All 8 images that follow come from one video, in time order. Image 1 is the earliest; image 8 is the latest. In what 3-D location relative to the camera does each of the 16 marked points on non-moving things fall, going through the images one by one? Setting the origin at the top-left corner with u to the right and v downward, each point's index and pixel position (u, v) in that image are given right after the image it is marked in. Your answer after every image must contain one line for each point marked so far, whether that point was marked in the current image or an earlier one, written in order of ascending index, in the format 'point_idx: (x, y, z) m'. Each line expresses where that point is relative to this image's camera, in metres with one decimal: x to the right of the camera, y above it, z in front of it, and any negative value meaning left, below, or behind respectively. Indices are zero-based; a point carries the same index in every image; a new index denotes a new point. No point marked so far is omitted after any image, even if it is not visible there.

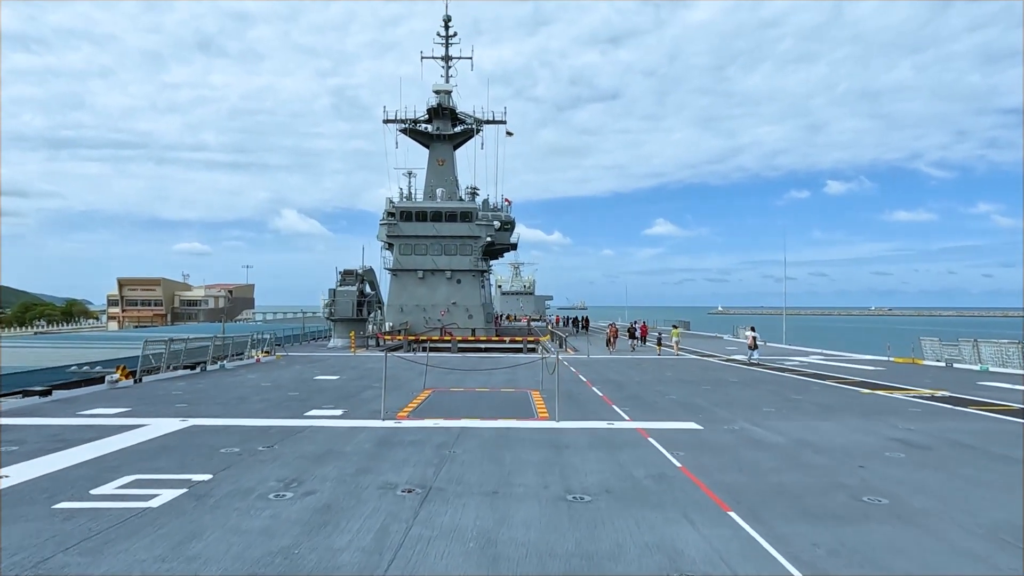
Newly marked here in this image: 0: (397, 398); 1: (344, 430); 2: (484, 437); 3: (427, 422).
0: (-2.2, -2.2, +12.9) m
1: (-2.3, -2.0, +9.1) m
2: (-0.4, -1.9, +8.6) m
3: (-1.3, -2.0, +9.8) m
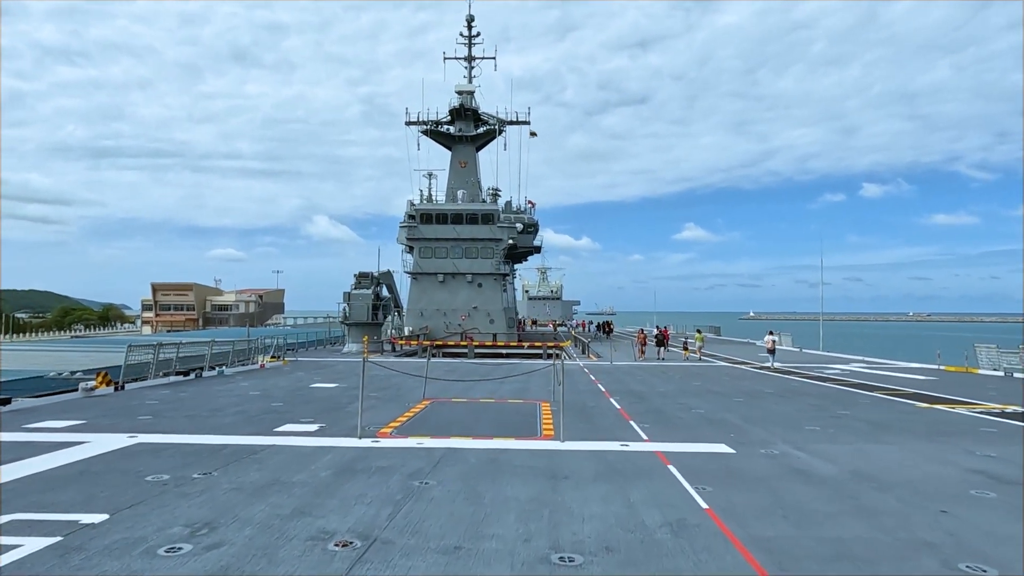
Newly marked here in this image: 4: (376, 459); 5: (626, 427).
0: (-2.1, -2.2, +11.6) m
1: (-2.4, -1.9, +7.8) m
2: (-0.5, -1.9, +7.2) m
3: (-1.3, -2.0, +8.4) m
4: (-1.5, -1.9, +7.3) m
5: (+1.7, -2.1, +9.9) m
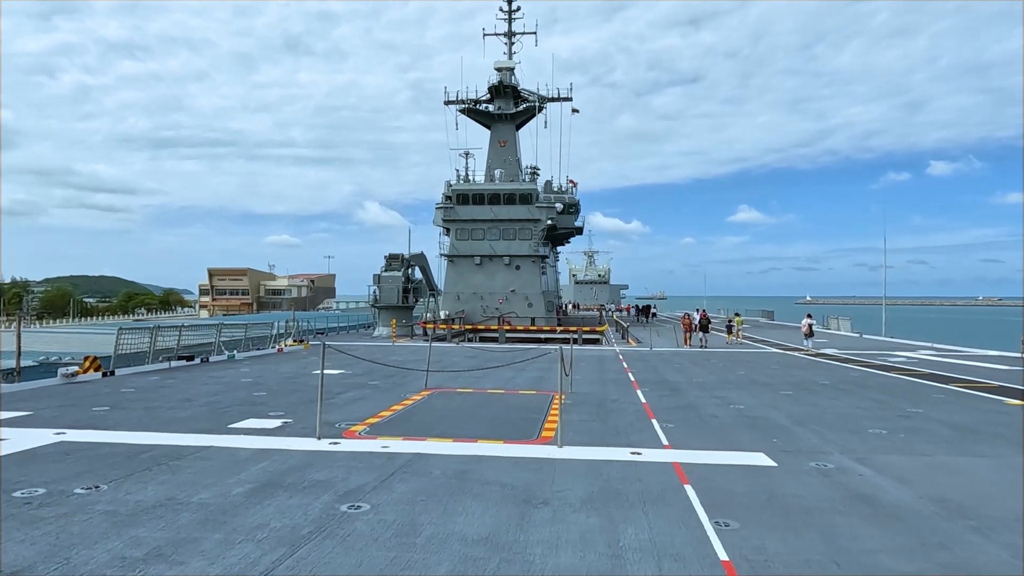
0: (-2.0, -1.8, +10.2) m
1: (-2.6, -1.6, +6.4) m
2: (-0.7, -1.6, +5.7) m
3: (-1.5, -1.7, +7.0) m
4: (-1.7, -1.6, +5.8) m
5: (+1.6, -1.7, +8.2) m
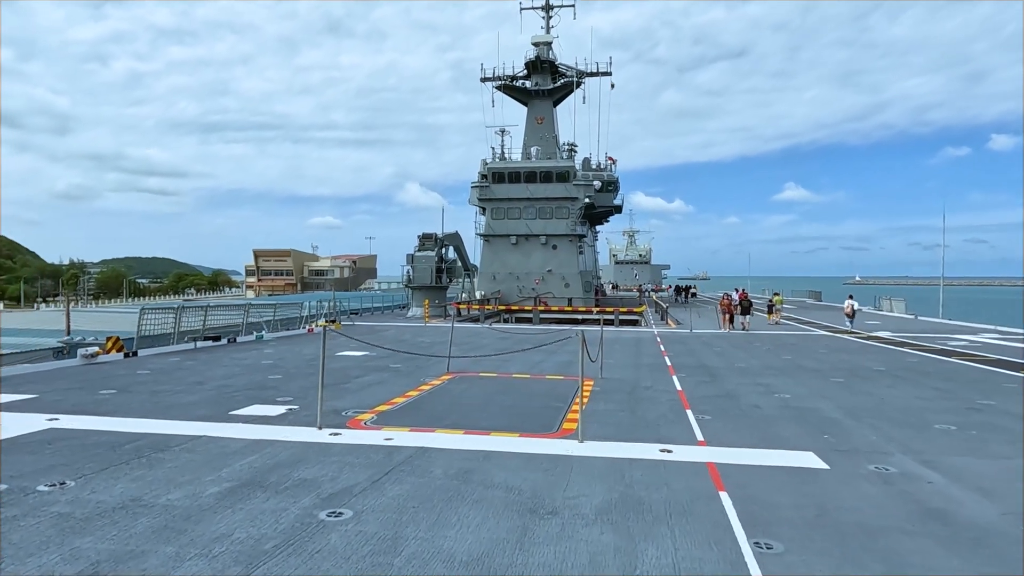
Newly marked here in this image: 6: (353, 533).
0: (-1.7, -1.5, +9.6) m
1: (-2.5, -1.4, +5.9) m
2: (-0.6, -1.4, +5.1) m
3: (-1.3, -1.4, +6.4) m
4: (-1.7, -1.4, +5.3) m
5: (+1.9, -1.5, +7.5) m
6: (-0.9, -1.4, +3.9) m
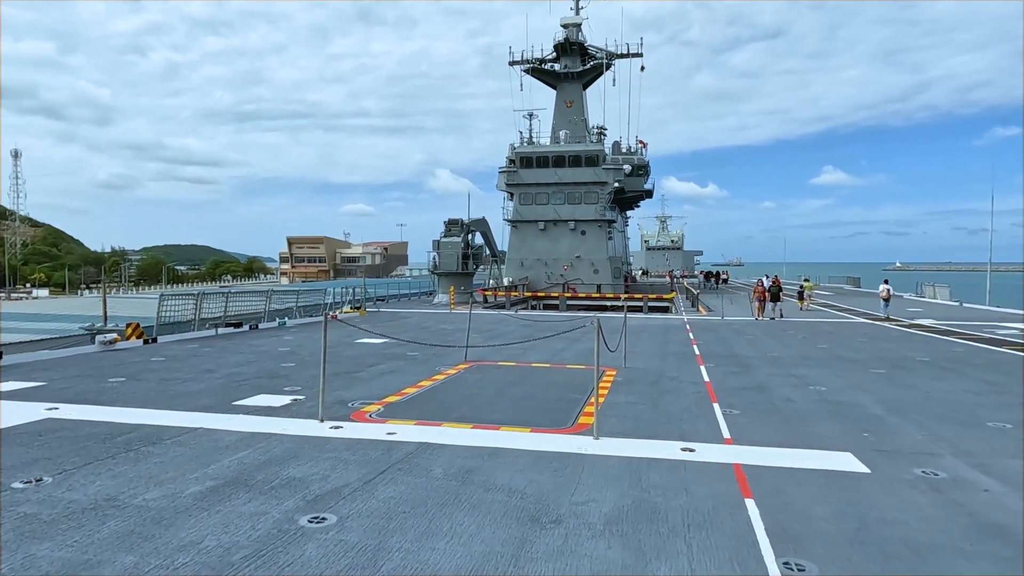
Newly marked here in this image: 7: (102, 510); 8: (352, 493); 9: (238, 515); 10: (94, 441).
0: (-1.4, -1.3, +9.3) m
1: (-2.4, -1.3, +5.6) m
2: (-0.6, -1.3, +4.7) m
3: (-1.2, -1.3, +6.1) m
4: (-1.6, -1.3, +4.9) m
5: (+2.0, -1.3, +7.0) m
6: (-1.0, -1.4, +3.5) m
7: (-2.5, -1.3, +4.0) m
8: (-1.0, -1.3, +4.3) m
9: (-1.6, -1.3, +3.9) m
10: (-3.5, -1.3, +5.6) m
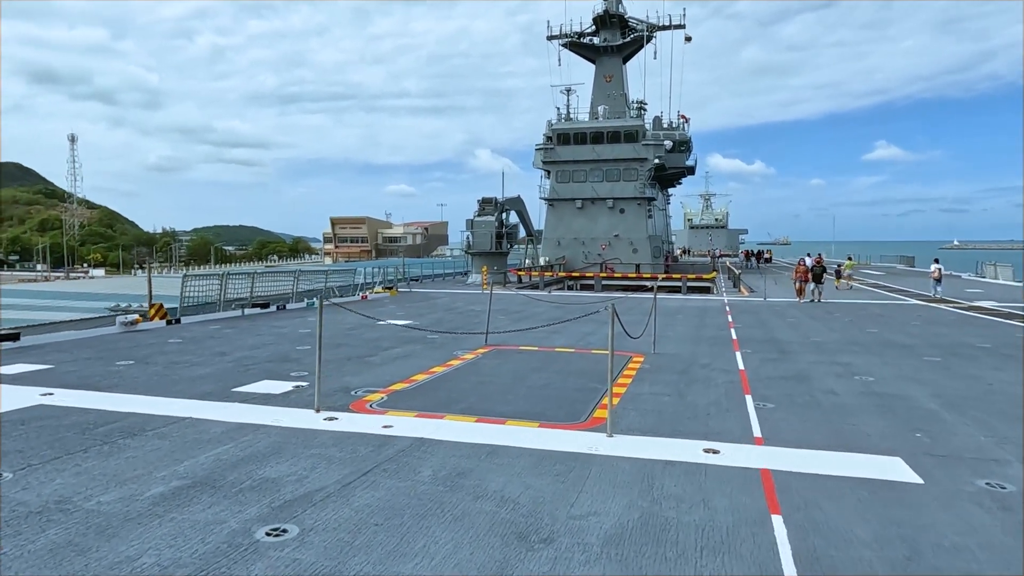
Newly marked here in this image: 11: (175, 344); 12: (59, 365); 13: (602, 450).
0: (-1.2, -1.0, +8.9) m
1: (-2.4, -1.2, +5.3) m
2: (-0.6, -1.2, +4.3) m
3: (-1.1, -1.1, +5.6) m
4: (-1.6, -1.2, +4.5) m
5: (+2.1, -1.1, +6.3) m
6: (-1.1, -1.3, +3.1) m
7: (-2.5, -1.2, +3.6) m
8: (-1.1, -1.2, +3.9) m
9: (-1.7, -1.2, +3.5) m
10: (-3.5, -1.1, +5.3) m
11: (-5.3, -0.9, +10.3) m
12: (-5.6, -1.0, +8.3) m
13: (+0.7, -1.2, +4.9) m
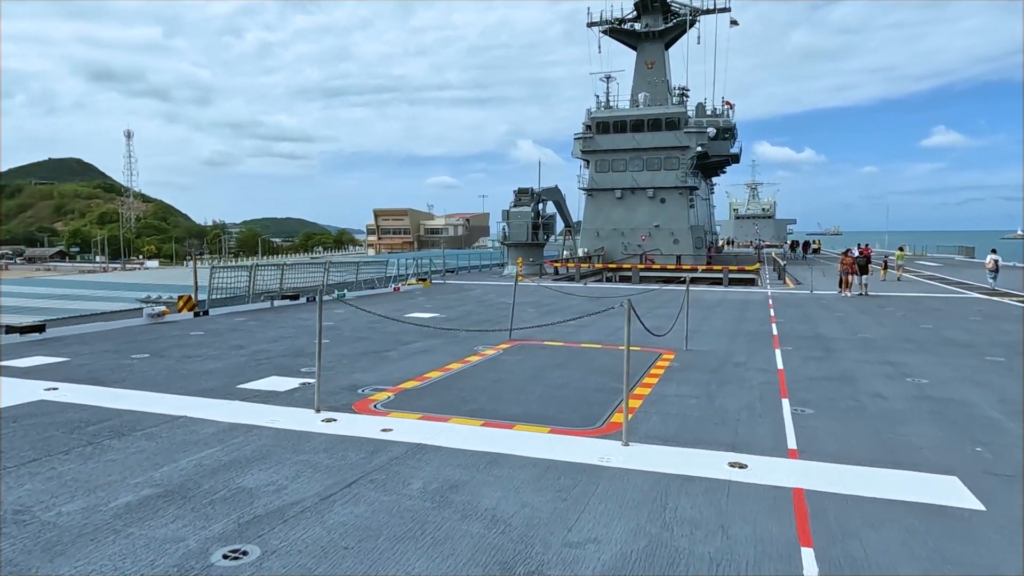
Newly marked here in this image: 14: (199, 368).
0: (-0.9, -0.9, +8.5) m
1: (-2.3, -1.1, +5.0) m
2: (-0.6, -1.2, +3.9) m
3: (-1.1, -1.1, +5.3) m
4: (-1.6, -1.1, +4.2) m
5: (+2.2, -1.1, +5.8) m
6: (-1.1, -1.3, +2.7) m
7: (-2.6, -1.2, +3.4) m
8: (-1.1, -1.2, +3.5) m
9: (-1.8, -1.2, +3.2) m
10: (-3.4, -1.1, +5.1) m
11: (-4.9, -0.8, +10.2) m
12: (-5.4, -0.9, +8.2) m
13: (+0.7, -1.2, +4.5) m
14: (-3.7, -0.9, +7.7) m
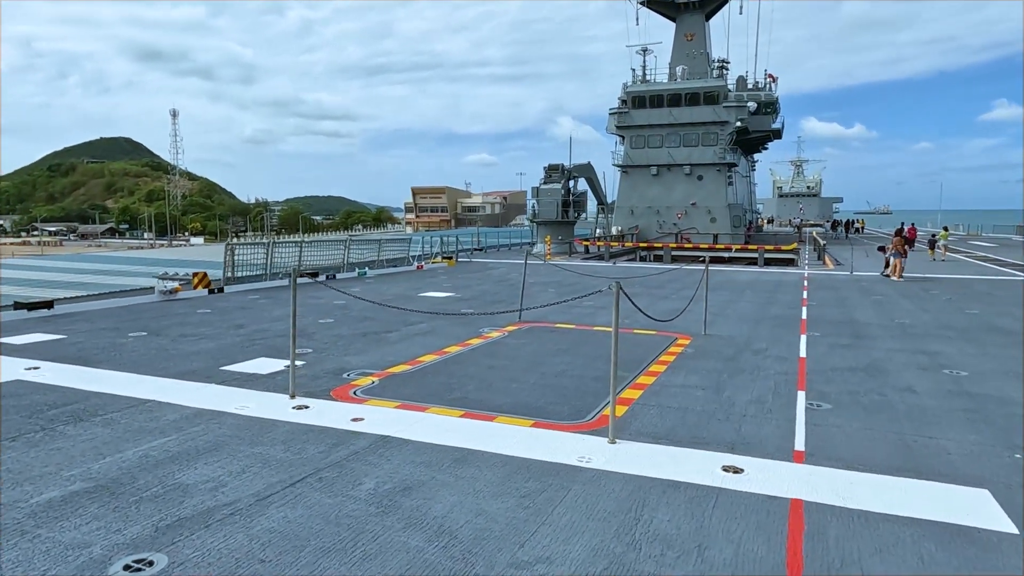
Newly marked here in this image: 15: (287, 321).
0: (-0.9, -0.6, +8.2) m
1: (-2.5, -1.0, +4.7) m
2: (-0.9, -1.1, +3.5) m
3: (-1.2, -0.9, +4.9) m
4: (-1.8, -1.0, +3.9) m
5: (+2.1, -0.9, +5.2) m
6: (-1.4, -1.2, +2.4) m
7: (-2.8, -1.1, +3.1) m
8: (-1.4, -1.1, +3.2) m
9: (-2.0, -1.1, +2.9) m
10: (-3.6, -0.9, +4.8) m
11: (-4.7, -0.4, +10.0) m
12: (-5.4, -0.6, +8.1) m
13: (+0.5, -1.0, +4.0) m
14: (-3.7, -0.7, +7.5) m
15: (-3.2, -0.5, +9.6) m
